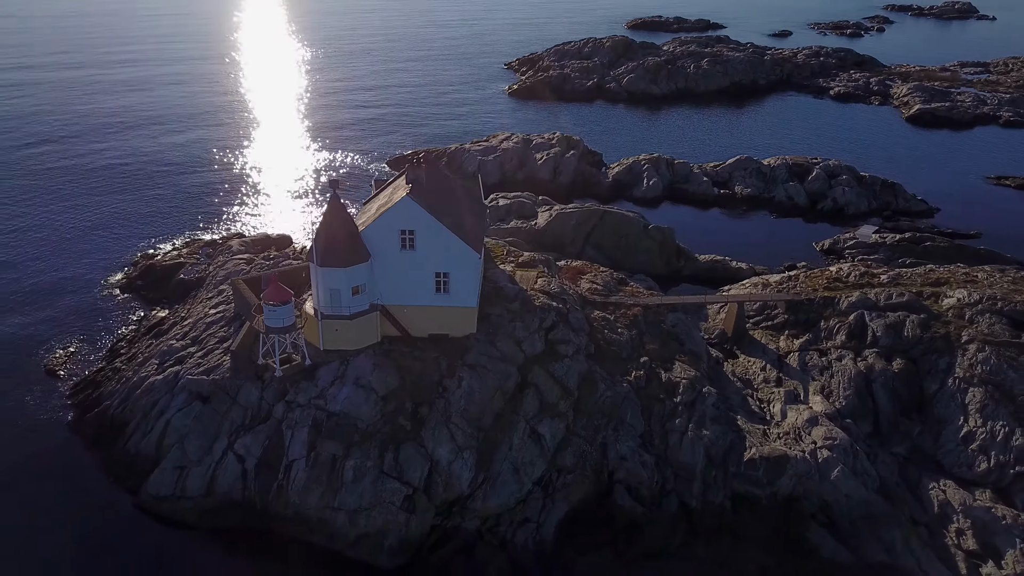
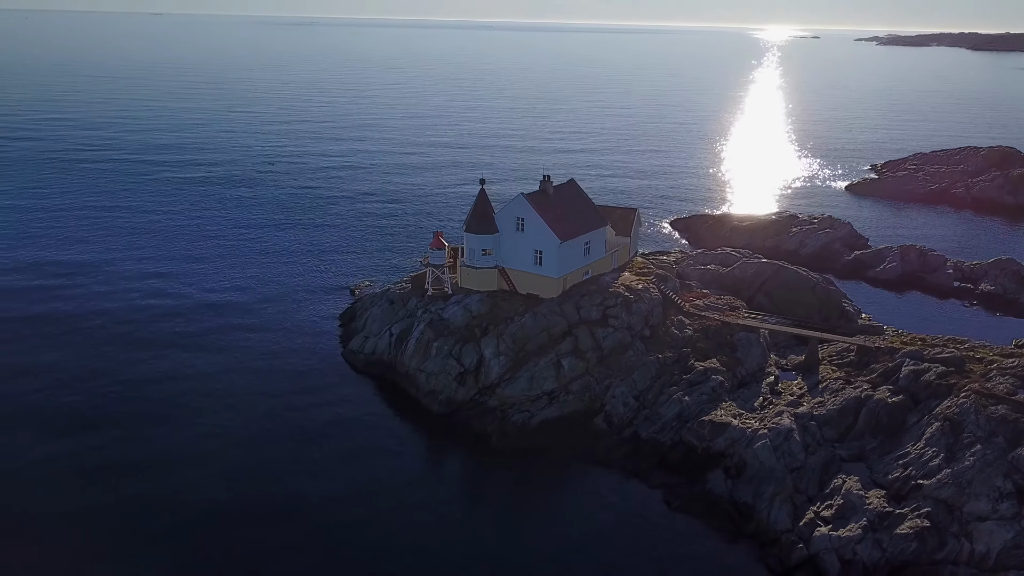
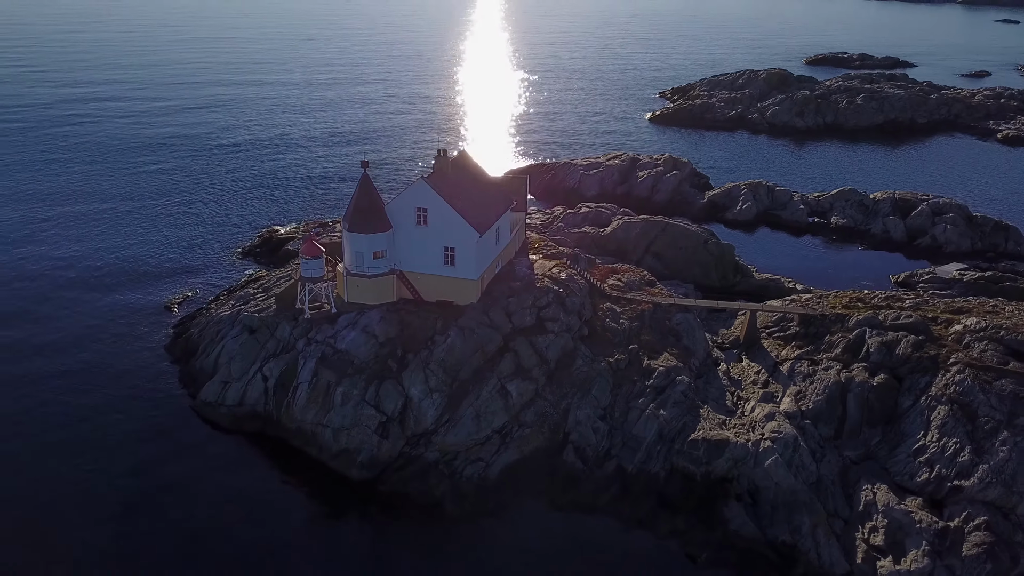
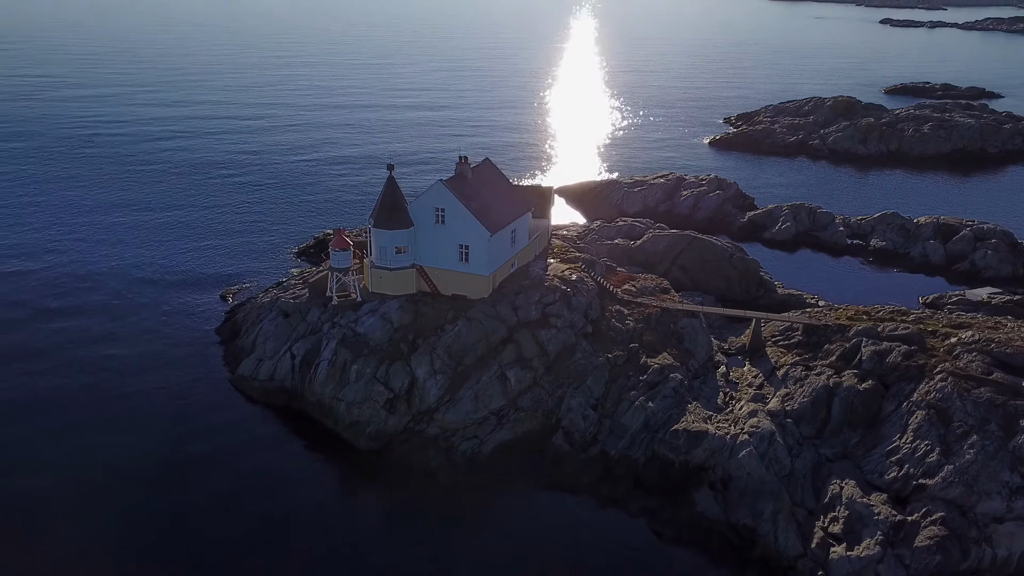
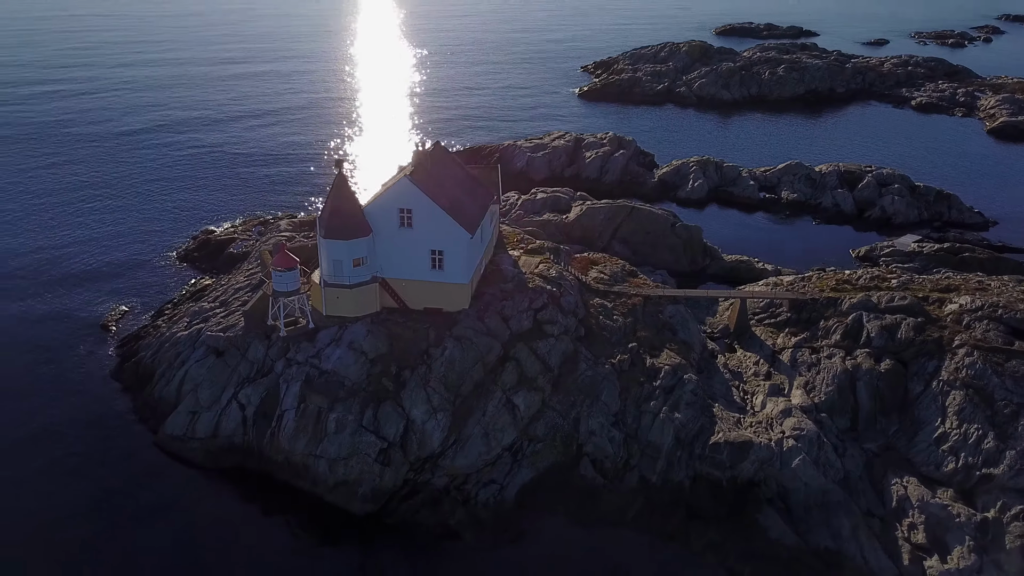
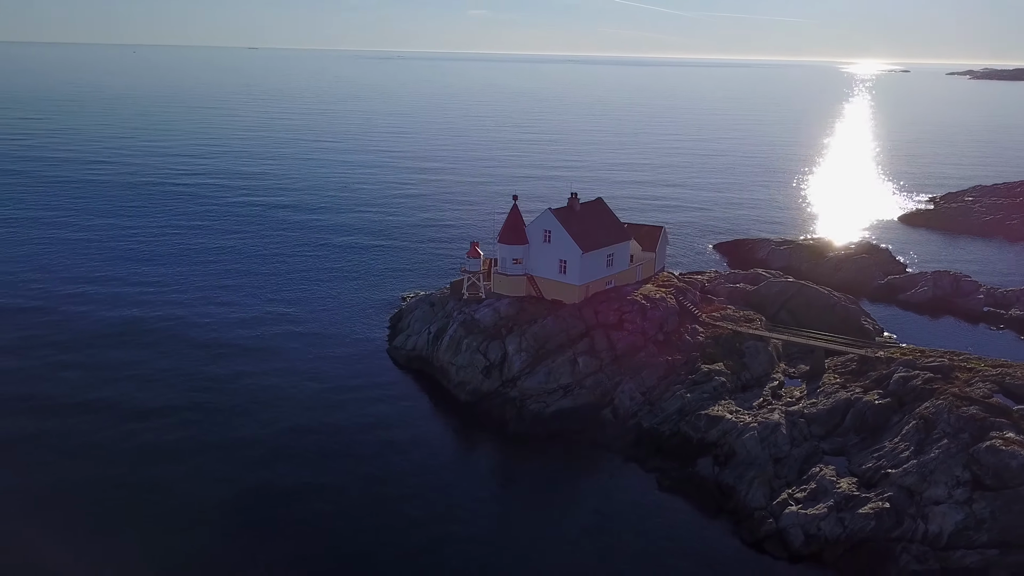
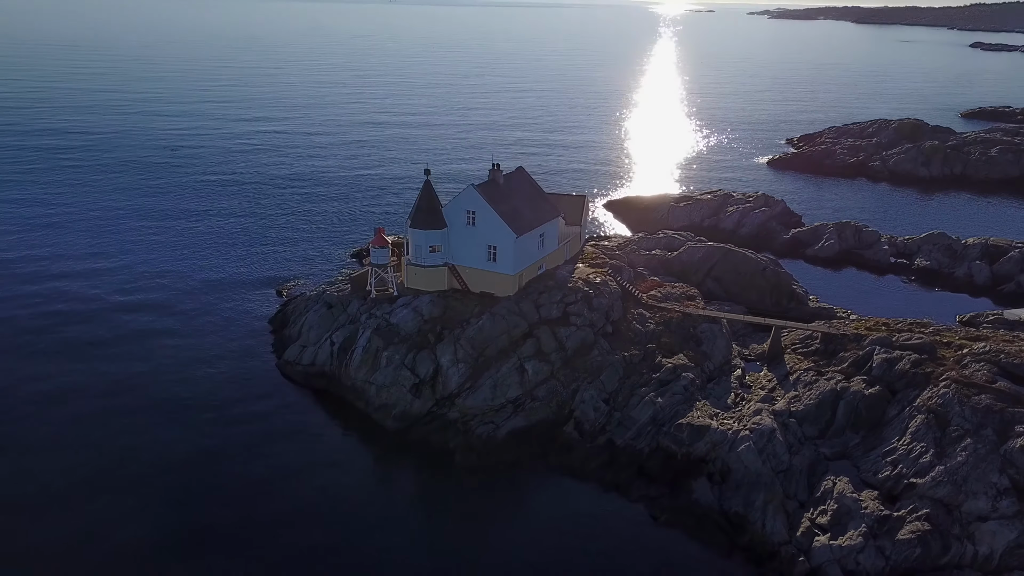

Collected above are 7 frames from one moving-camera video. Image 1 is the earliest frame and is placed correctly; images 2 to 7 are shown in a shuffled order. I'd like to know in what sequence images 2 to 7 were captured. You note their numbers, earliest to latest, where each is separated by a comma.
5, 3, 4, 7, 2, 6
